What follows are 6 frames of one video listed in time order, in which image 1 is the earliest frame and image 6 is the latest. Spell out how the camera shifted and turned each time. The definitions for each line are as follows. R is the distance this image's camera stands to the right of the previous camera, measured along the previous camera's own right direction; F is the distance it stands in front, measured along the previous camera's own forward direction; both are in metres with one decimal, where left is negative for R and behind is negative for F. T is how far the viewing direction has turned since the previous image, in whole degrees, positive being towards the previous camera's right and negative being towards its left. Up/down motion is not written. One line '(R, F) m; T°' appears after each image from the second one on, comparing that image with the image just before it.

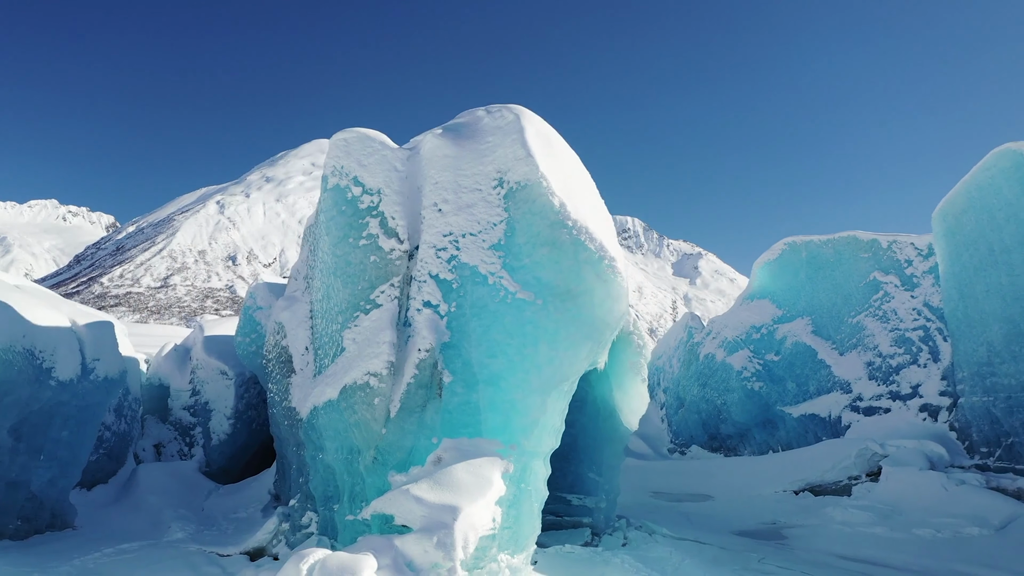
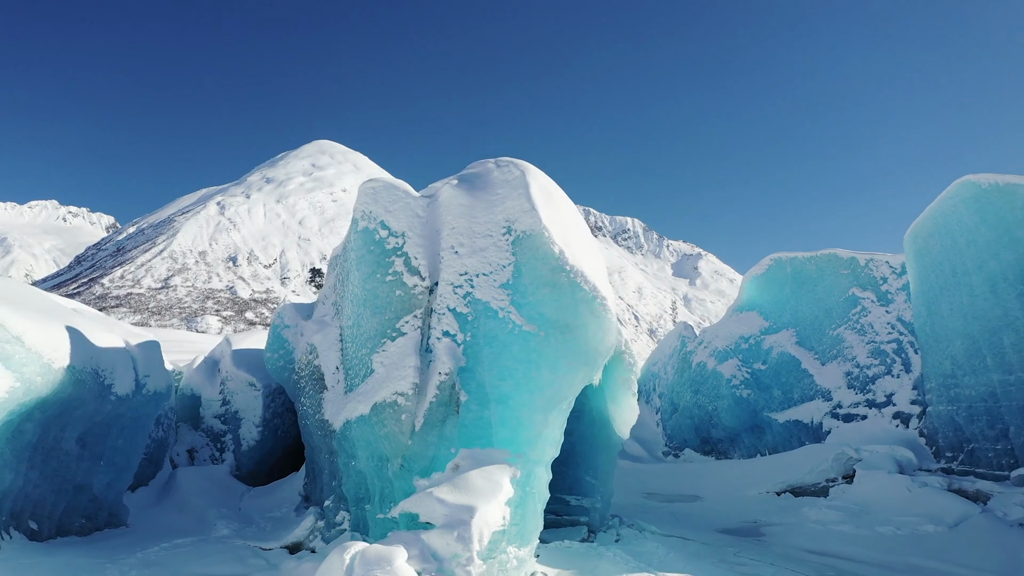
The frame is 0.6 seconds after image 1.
(-0.1, -0.7) m; 0°
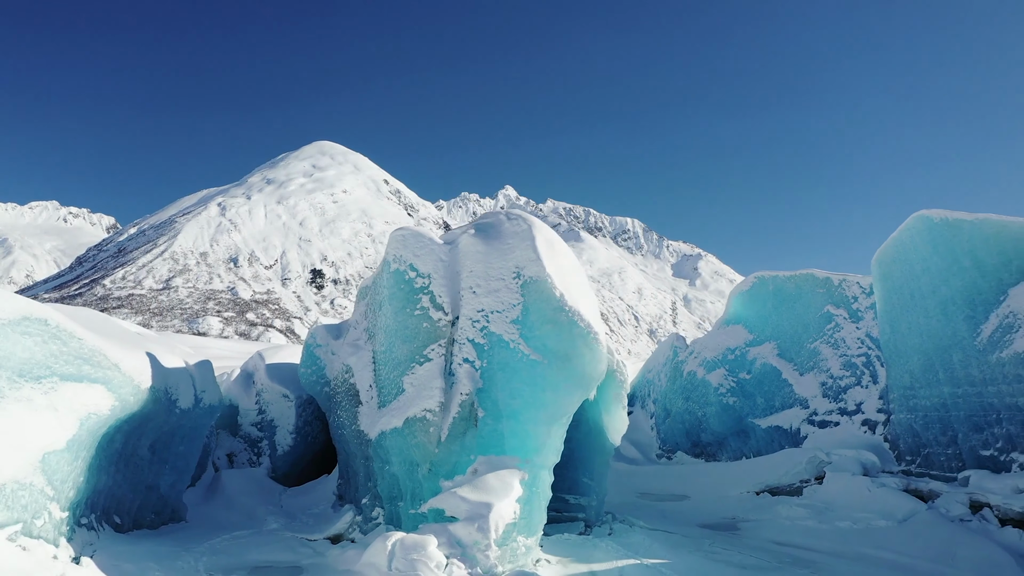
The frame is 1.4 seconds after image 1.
(-0.1, -1.0) m; 0°
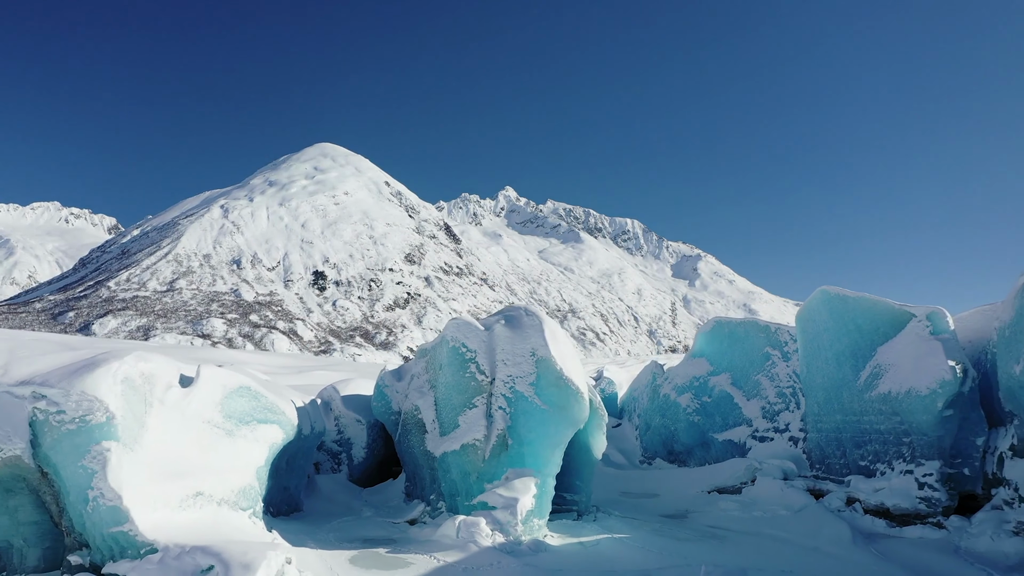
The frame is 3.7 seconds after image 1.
(-0.3, -3.4) m; 0°
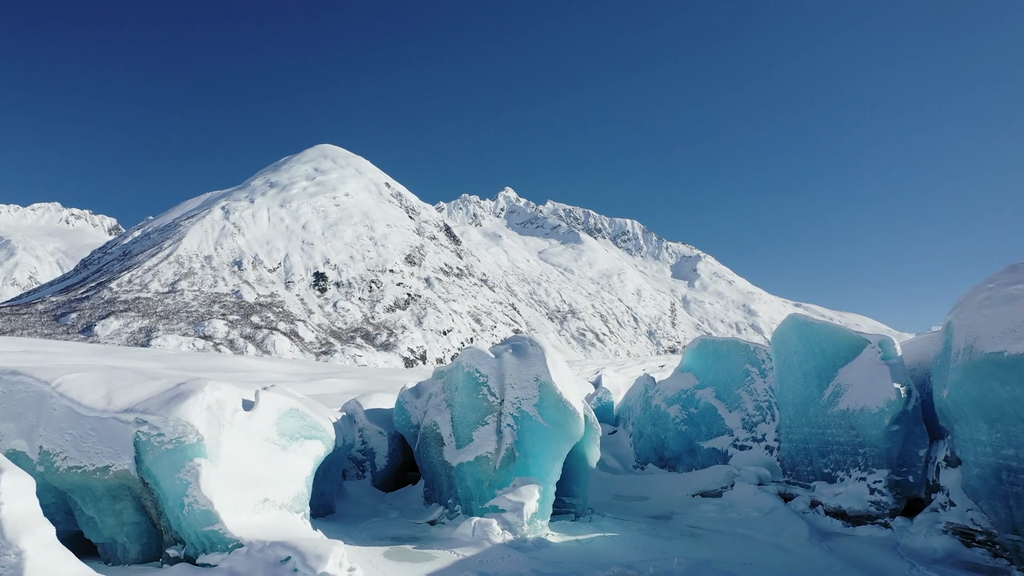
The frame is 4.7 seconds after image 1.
(-0.1, -1.6) m; 0°
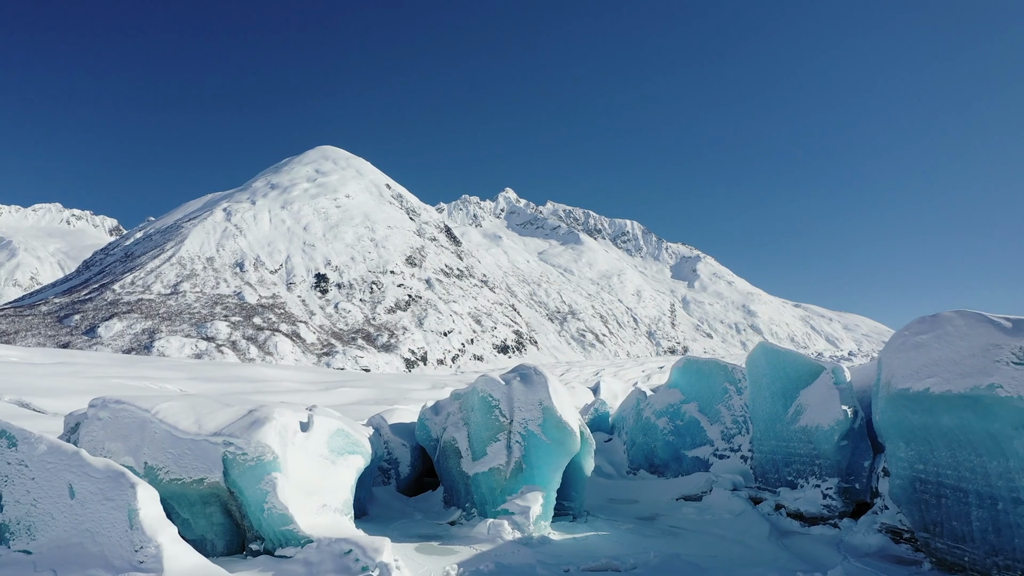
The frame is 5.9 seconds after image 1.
(-0.2, -2.1) m; 0°
